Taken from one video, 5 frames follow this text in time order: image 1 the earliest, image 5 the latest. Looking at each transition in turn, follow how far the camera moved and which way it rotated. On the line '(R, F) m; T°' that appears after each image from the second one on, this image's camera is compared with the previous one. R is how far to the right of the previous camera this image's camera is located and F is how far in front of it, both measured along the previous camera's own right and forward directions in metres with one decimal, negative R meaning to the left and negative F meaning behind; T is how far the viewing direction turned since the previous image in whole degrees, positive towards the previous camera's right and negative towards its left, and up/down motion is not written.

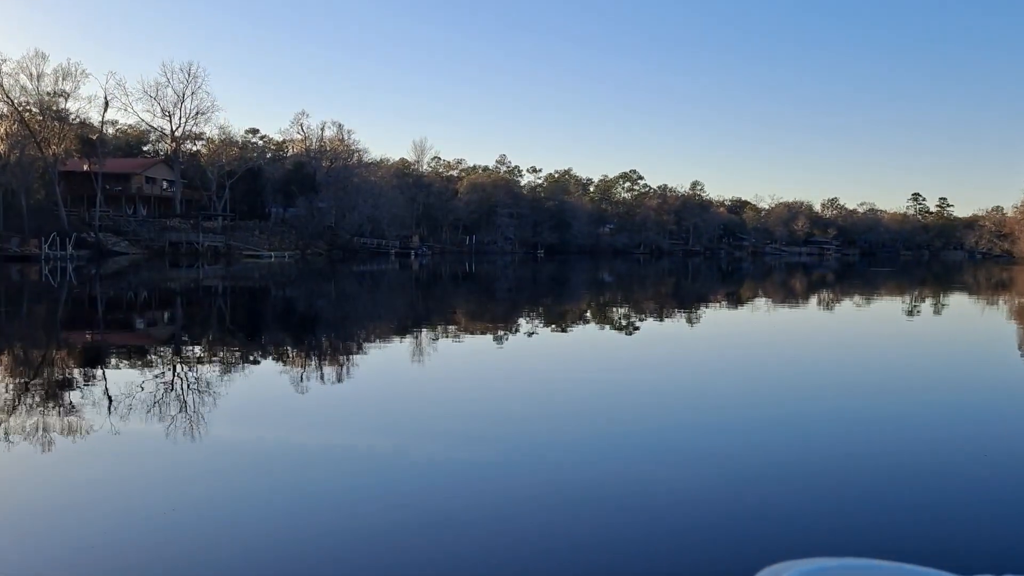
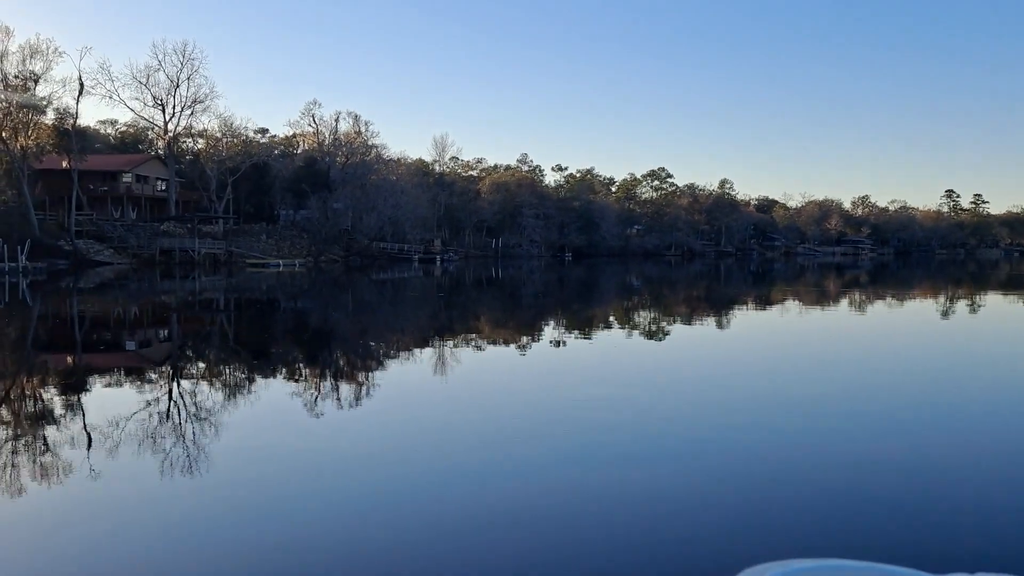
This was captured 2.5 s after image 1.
(-0.3, +1.1) m; -1°
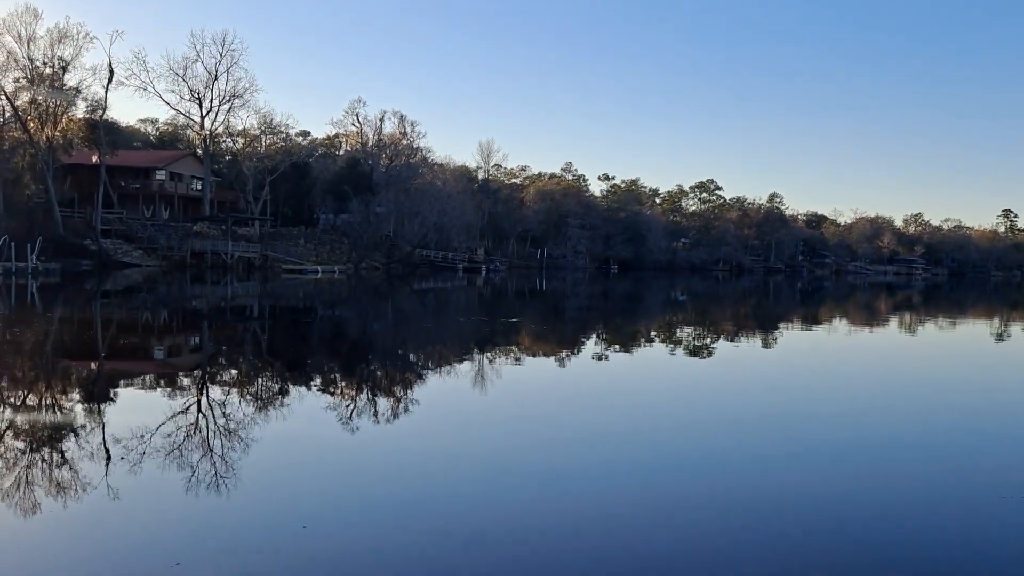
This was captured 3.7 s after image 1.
(-0.2, +0.6) m; -3°
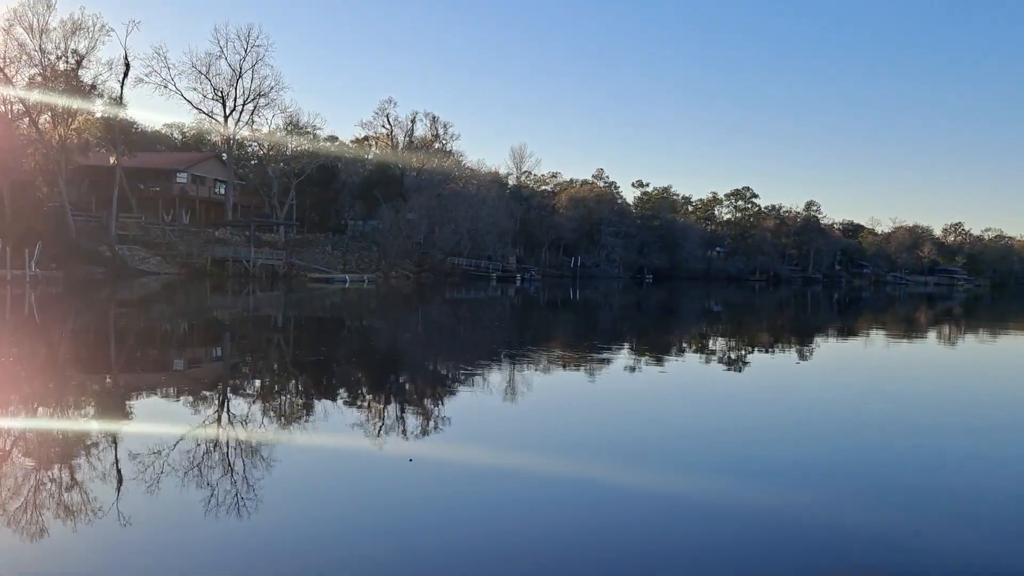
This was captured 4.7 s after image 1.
(-0.1, +0.5) m; -2°
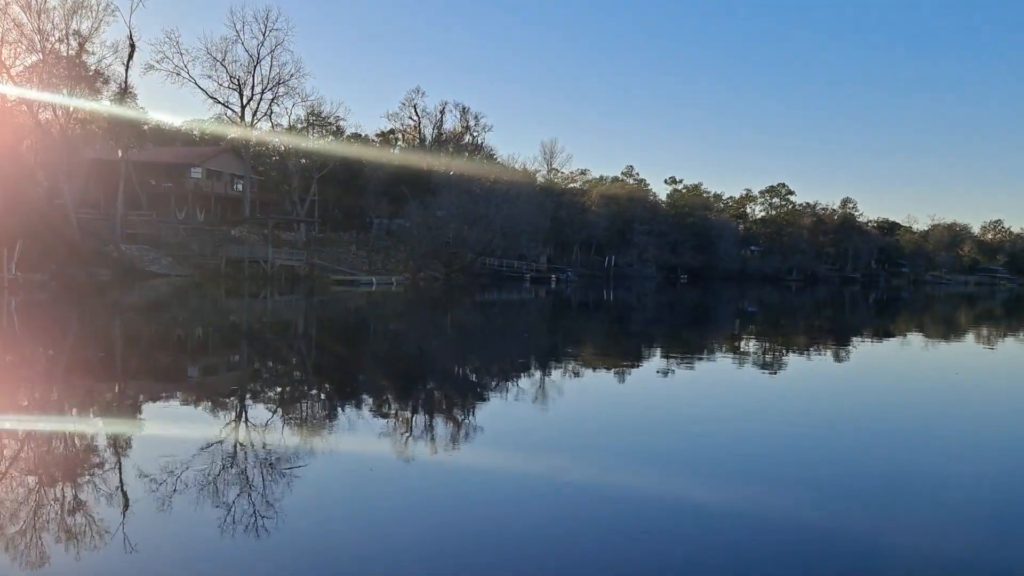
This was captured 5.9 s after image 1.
(-0.1, +0.5) m; -2°
